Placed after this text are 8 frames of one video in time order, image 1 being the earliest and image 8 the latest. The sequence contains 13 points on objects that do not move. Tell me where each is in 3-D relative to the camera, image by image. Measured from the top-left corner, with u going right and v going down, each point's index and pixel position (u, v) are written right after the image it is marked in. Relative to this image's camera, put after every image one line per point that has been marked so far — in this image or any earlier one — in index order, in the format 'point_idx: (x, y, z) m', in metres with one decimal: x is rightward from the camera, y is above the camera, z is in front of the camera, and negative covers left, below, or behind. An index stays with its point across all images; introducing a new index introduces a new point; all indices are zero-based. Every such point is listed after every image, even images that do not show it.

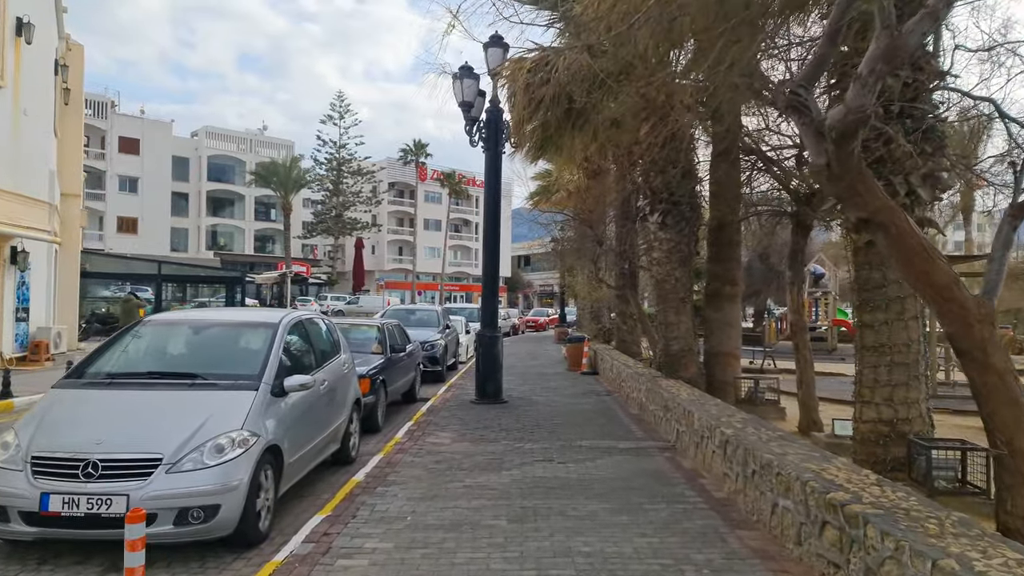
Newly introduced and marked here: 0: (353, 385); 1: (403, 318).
0: (-2.0, -1.2, +8.7) m
1: (-2.9, -0.9, +18.8) m
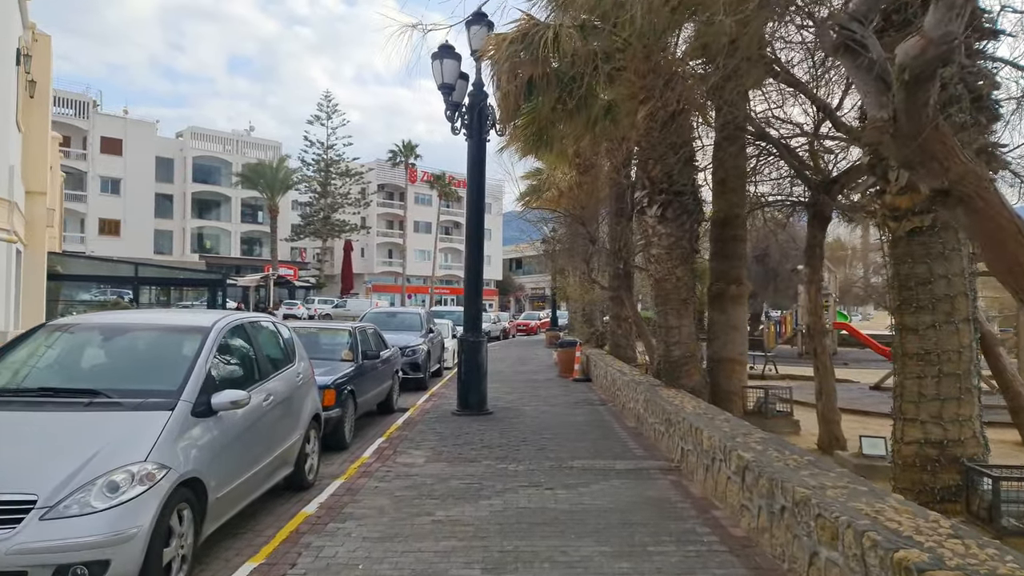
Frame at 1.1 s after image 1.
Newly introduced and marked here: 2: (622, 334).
0: (-2.2, -1.2, +7.6) m
1: (-3.3, -0.9, +17.7) m
2: (+3.0, -1.3, +18.3) m
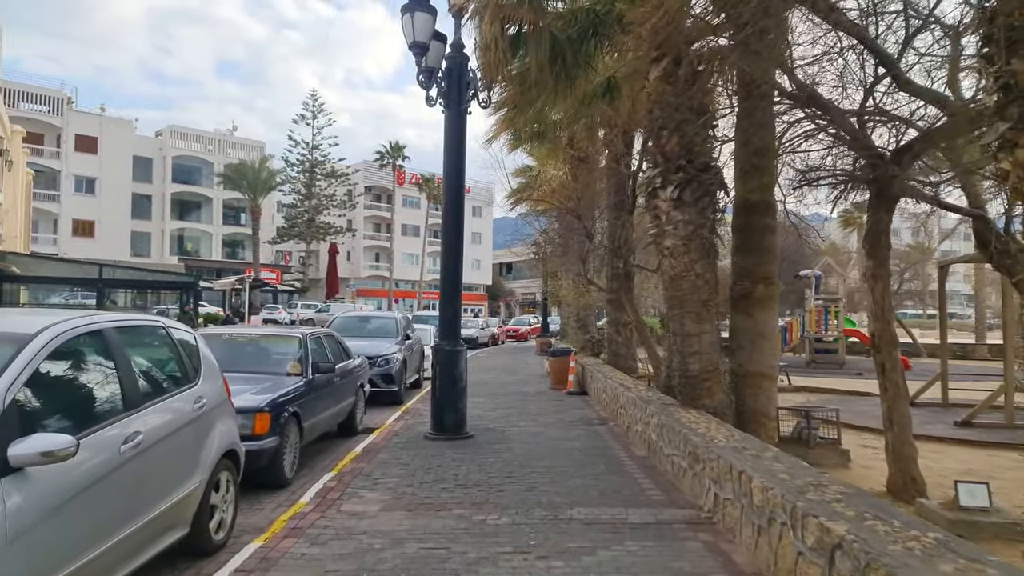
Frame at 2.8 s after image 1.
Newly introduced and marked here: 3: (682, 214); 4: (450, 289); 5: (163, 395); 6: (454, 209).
0: (-2.4, -1.2, +5.7) m
1: (-3.6, -0.9, +15.8) m
2: (+2.7, -1.3, +16.5) m
3: (+2.1, +0.9, +8.5) m
4: (-0.9, -0.1, +9.7) m
5: (-2.5, -0.8, +5.0) m
6: (-0.8, +1.0, +9.8) m
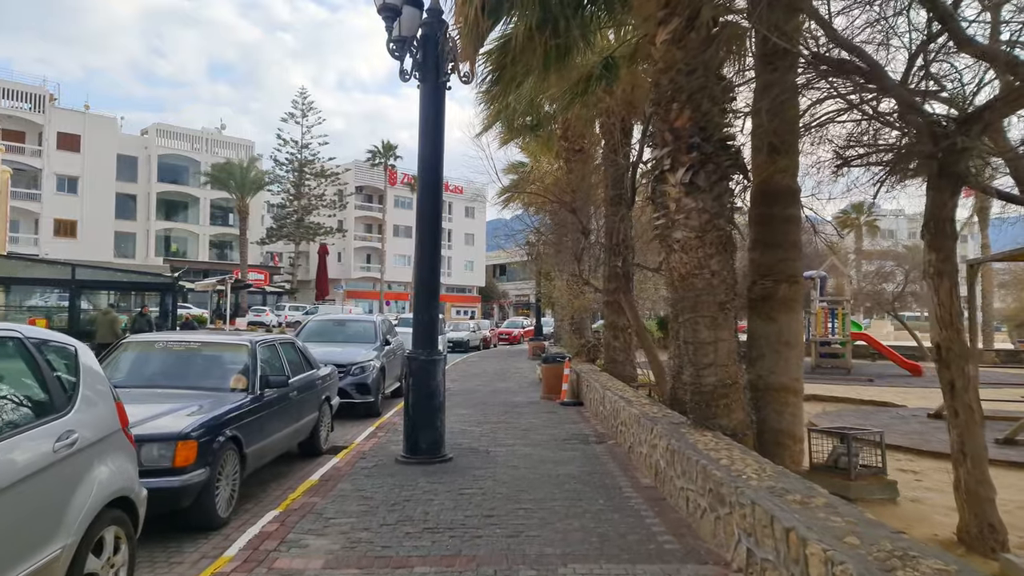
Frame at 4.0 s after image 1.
0: (-2.6, -1.1, +4.4) m
1: (-3.8, -1.0, +14.5) m
2: (+2.4, -1.3, +15.2) m
3: (+2.0, +0.9, +7.2) m
4: (-1.1, -0.1, +8.5) m
5: (-2.7, -0.8, +3.7) m
6: (-1.0, +1.0, +8.6) m
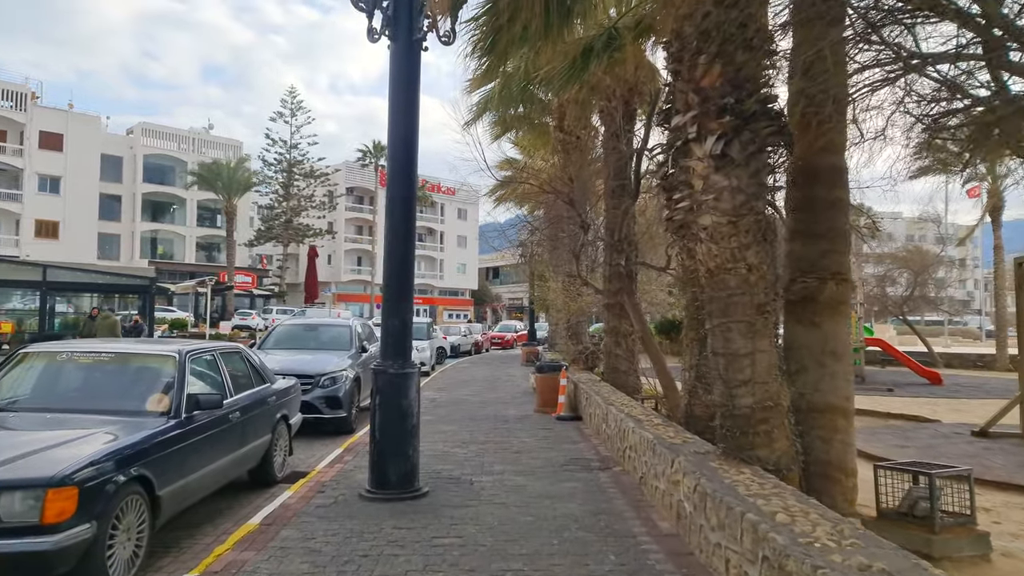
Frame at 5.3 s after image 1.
0: (-2.6, -1.1, +2.9) m
1: (-4.0, -1.0, +13.0) m
2: (+2.3, -1.4, +13.8) m
3: (+1.8, +0.9, +5.8) m
4: (-1.2, 0.0, +7.0) m
5: (-2.8, -0.7, +2.2) m
6: (-1.1, +1.0, +7.1) m
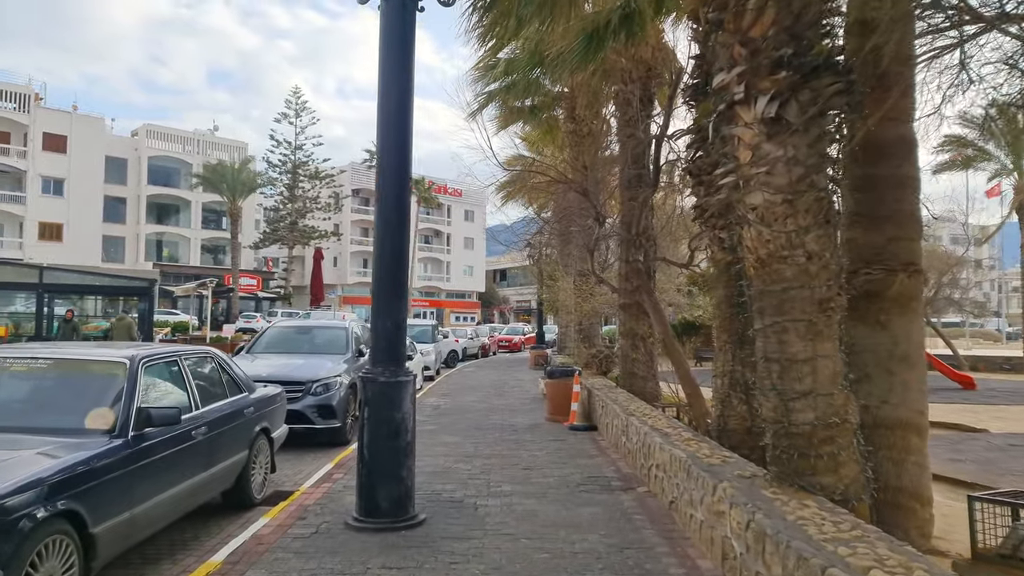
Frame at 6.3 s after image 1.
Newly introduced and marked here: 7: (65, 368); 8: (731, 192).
0: (-2.6, -1.0, +1.9) m
1: (-3.8, -1.0, +12.0) m
2: (+2.4, -1.3, +12.8) m
3: (+1.9, +1.0, +4.8) m
4: (-1.1, 0.0, +6.0) m
5: (-2.7, -0.7, +1.2) m
6: (-1.1, +1.1, +6.2) m
7: (-3.7, -0.6, +5.7) m
8: (+1.7, +0.7, +5.1) m
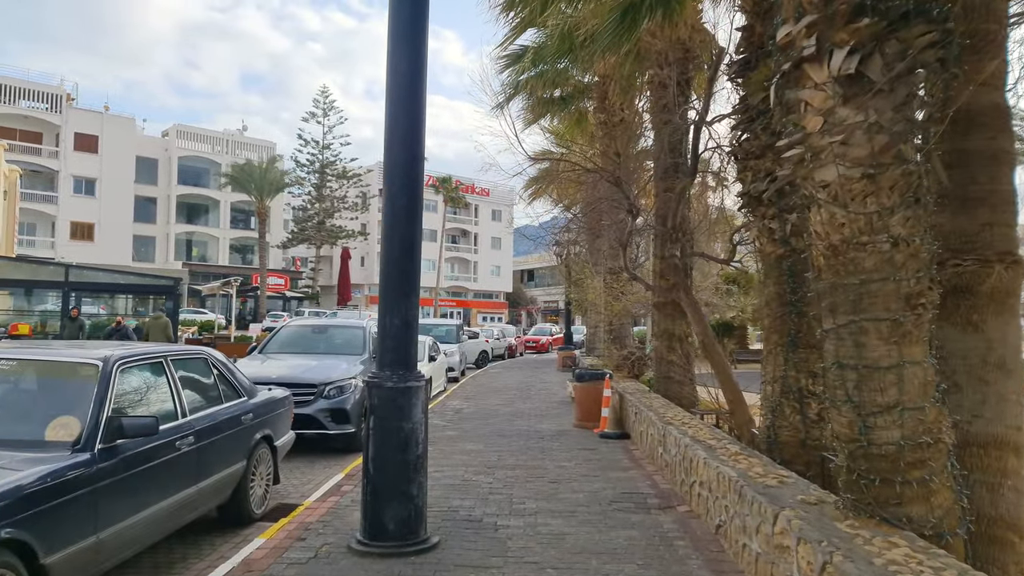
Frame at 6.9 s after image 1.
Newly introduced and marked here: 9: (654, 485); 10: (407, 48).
0: (-2.6, -1.0, +1.3) m
1: (-3.4, -0.9, +11.5) m
2: (+2.9, -1.3, +12.0) m
3: (+2.1, +1.0, +4.0) m
4: (-0.9, +0.1, +5.4) m
5: (-2.7, -0.6, +0.6) m
6: (-0.9, +1.1, +5.5) m
7: (-3.5, -0.6, +5.1) m
8: (+1.8, +0.8, +4.3) m
9: (+1.5, -2.1, +7.4) m
10: (-0.9, +2.0, +5.6) m
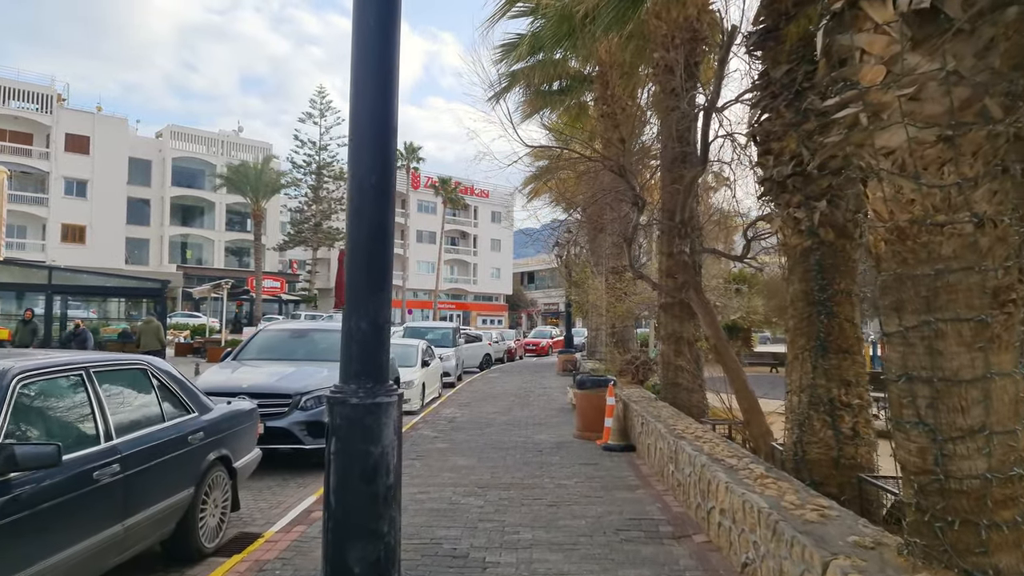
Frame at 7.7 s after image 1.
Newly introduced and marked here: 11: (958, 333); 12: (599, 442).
0: (-2.6, -1.0, +0.5) m
1: (-3.4, -0.9, +10.6) m
2: (+2.8, -1.3, +11.1) m
3: (+2.0, +1.1, +3.2) m
4: (-1.0, +0.1, +4.5) m
5: (-2.8, -0.6, -0.2) m
6: (-0.9, +1.1, +4.6) m
7: (-3.5, -0.6, +4.3) m
8: (+1.7, +0.8, +3.5) m
9: (+1.5, -2.1, +6.5) m
10: (-0.9, +2.0, +4.8) m
11: (+2.1, -0.2, +3.2) m
12: (+1.3, -2.4, +10.5) m
